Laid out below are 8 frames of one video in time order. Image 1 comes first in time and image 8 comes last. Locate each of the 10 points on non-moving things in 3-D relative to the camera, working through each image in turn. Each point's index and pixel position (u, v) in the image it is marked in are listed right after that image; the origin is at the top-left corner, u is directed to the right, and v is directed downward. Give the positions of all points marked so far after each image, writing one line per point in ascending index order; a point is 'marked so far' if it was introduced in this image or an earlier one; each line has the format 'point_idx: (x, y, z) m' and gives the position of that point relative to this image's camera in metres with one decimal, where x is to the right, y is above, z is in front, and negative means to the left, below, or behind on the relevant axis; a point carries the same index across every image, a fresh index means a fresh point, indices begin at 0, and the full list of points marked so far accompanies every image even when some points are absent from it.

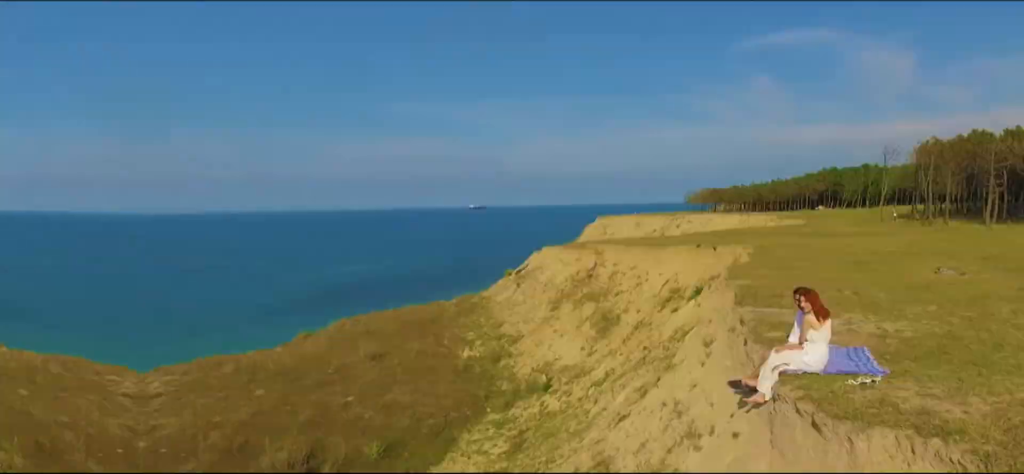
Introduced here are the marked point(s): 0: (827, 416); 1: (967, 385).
0: (+2.8, -1.6, +5.4) m
1: (+4.3, -1.5, +5.6) m
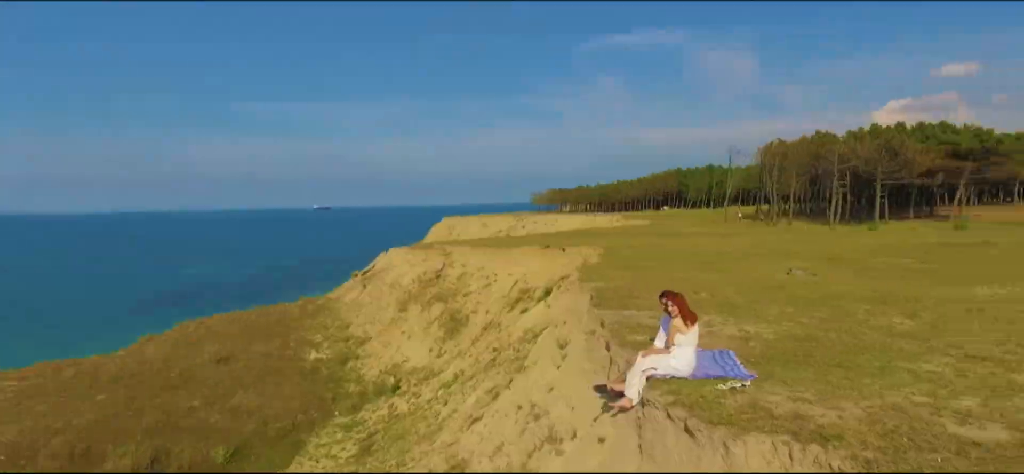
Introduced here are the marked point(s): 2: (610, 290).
0: (+1.6, -1.4, +4.8) m
1: (+2.9, -1.3, +5.4) m
2: (+2.2, -1.1, +12.9) m
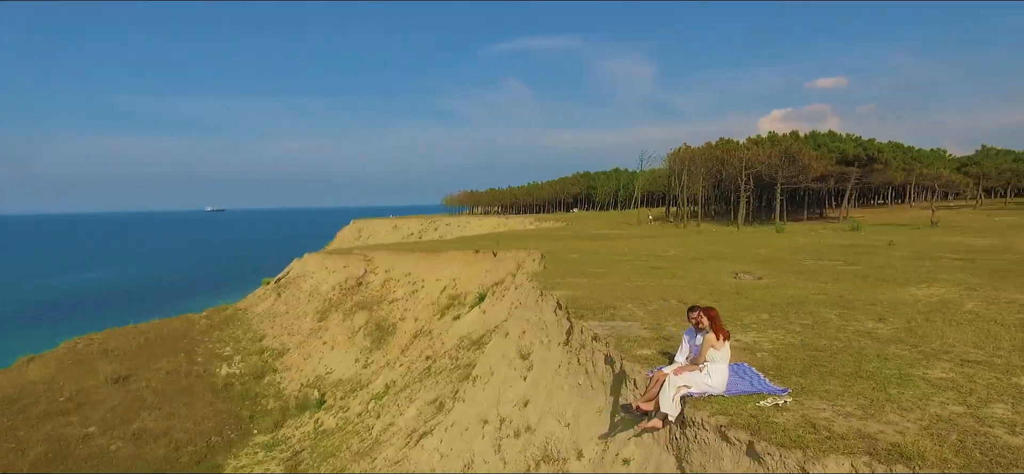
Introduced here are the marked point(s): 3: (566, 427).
0: (+2.0, -1.6, +4.8) m
1: (+3.3, -1.5, +5.5) m
2: (+1.5, -1.2, +12.8) m
3: (+0.7, -2.6, +8.4) m
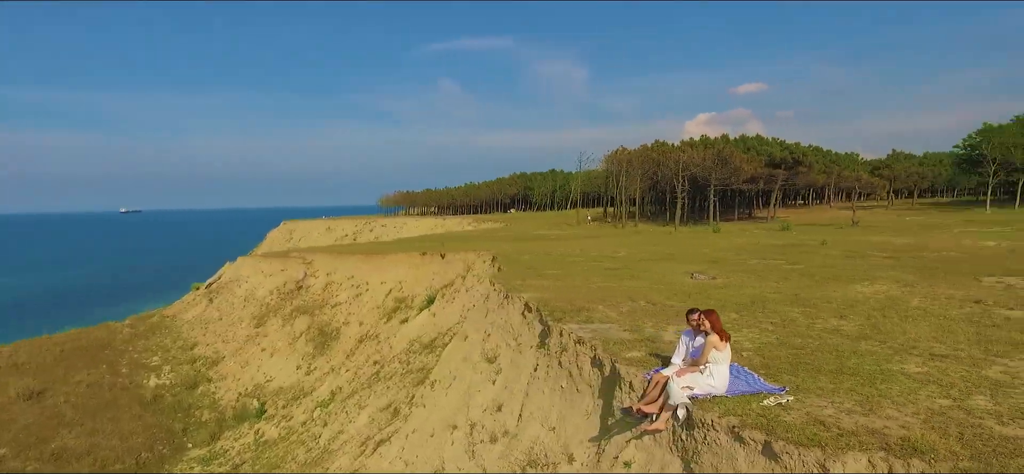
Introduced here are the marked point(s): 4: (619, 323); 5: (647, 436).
0: (+2.2, -1.6, +4.9) m
1: (+3.4, -1.5, +5.8) m
2: (+0.8, -1.3, +12.8) m
3: (+0.5, -2.7, +8.4) m
4: (+1.7, -1.4, +9.6) m
5: (+1.4, -2.1, +6.4) m
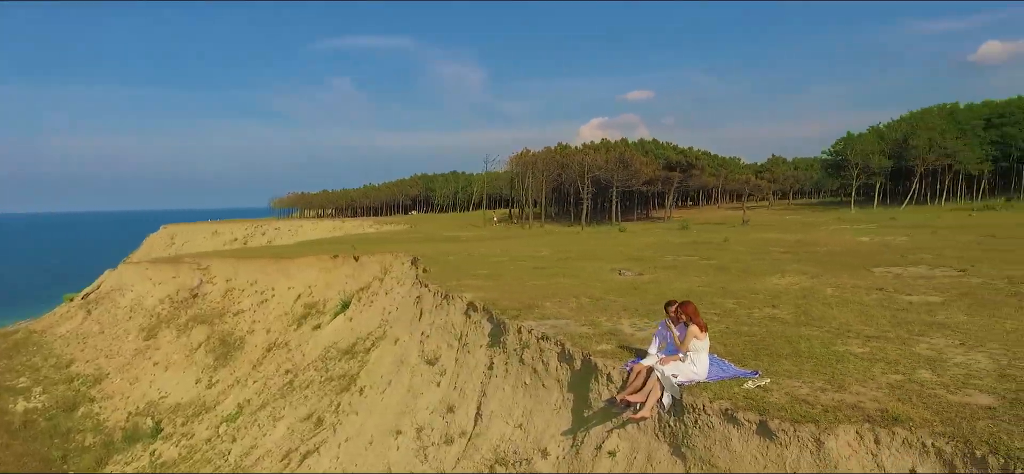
0: (+2.3, -1.6, +5.2) m
1: (+3.3, -1.4, +6.3) m
2: (-0.4, -1.3, +12.8) m
3: (+0.1, -2.6, +8.4) m
4: (+1.0, -1.3, +9.8) m
5: (+1.3, -2.0, +6.6) m
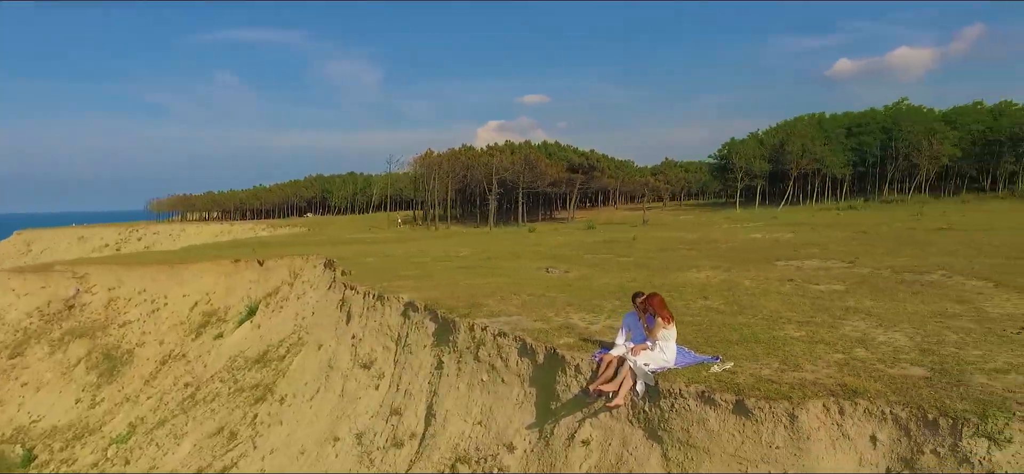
0: (+2.2, -1.5, +5.6) m
1: (+3.0, -1.3, +6.9) m
2: (-1.7, -1.2, +12.7) m
3: (-0.5, -2.6, +8.4) m
4: (+0.2, -1.3, +10.0) m
5: (+1.0, -1.9, +6.8) m
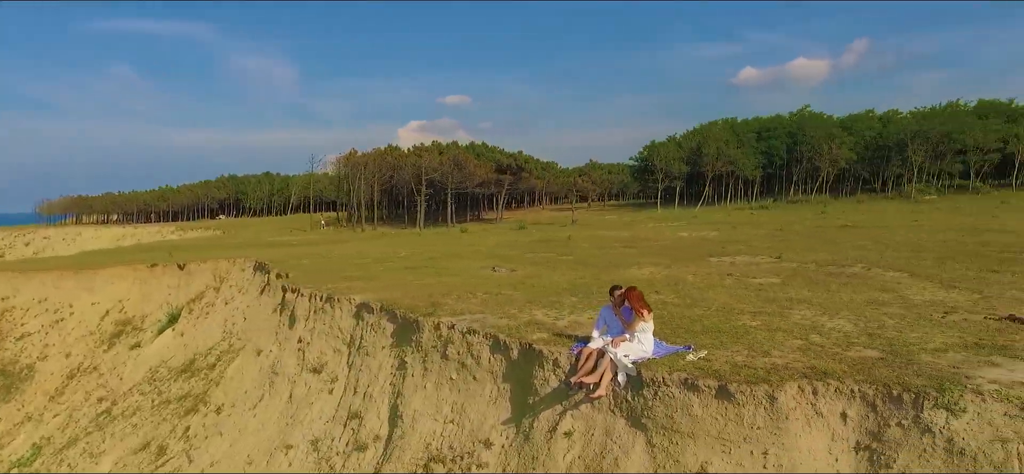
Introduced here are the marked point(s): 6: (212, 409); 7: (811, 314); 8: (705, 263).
0: (+2.2, -1.4, +6.0) m
1: (+2.8, -1.3, +7.3) m
2: (-2.6, -1.2, +12.5) m
3: (-0.8, -2.6, +8.4) m
4: (-0.4, -1.2, +10.0) m
5: (+0.8, -1.9, +7.0) m
6: (-6.6, -3.8, +13.5) m
7: (+4.4, -1.1, +9.0) m
8: (+5.4, -0.7, +17.1) m
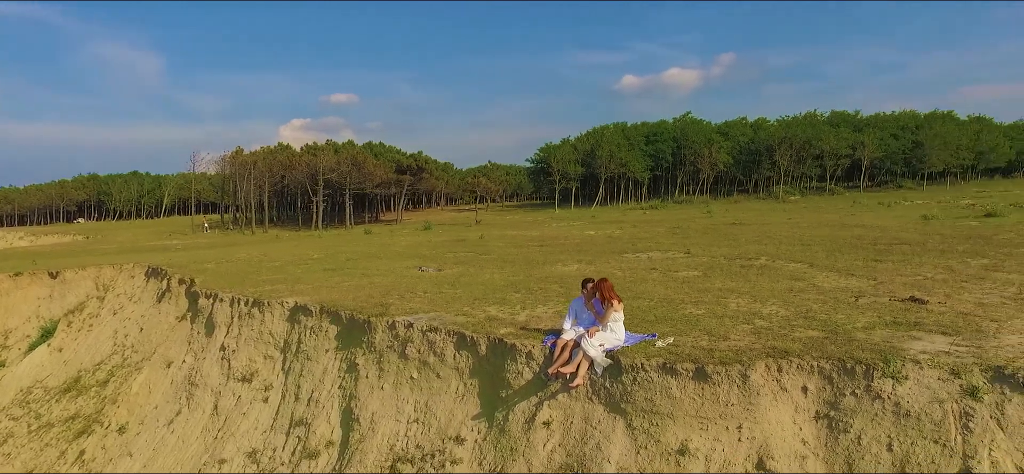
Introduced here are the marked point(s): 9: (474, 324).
0: (+2.1, -1.3, +6.4) m
1: (+2.5, -1.2, +7.8) m
2: (-3.8, -1.2, +12.0) m
3: (-1.3, -2.5, +8.3) m
4: (-1.2, -1.2, +10.0) m
5: (+0.6, -1.8, +7.2) m
6: (-7.8, -3.8, +12.3) m
7: (+3.7, -1.0, +9.8) m
8: (+3.3, -0.6, +17.9) m
9: (-0.6, -1.3, +8.9) m
